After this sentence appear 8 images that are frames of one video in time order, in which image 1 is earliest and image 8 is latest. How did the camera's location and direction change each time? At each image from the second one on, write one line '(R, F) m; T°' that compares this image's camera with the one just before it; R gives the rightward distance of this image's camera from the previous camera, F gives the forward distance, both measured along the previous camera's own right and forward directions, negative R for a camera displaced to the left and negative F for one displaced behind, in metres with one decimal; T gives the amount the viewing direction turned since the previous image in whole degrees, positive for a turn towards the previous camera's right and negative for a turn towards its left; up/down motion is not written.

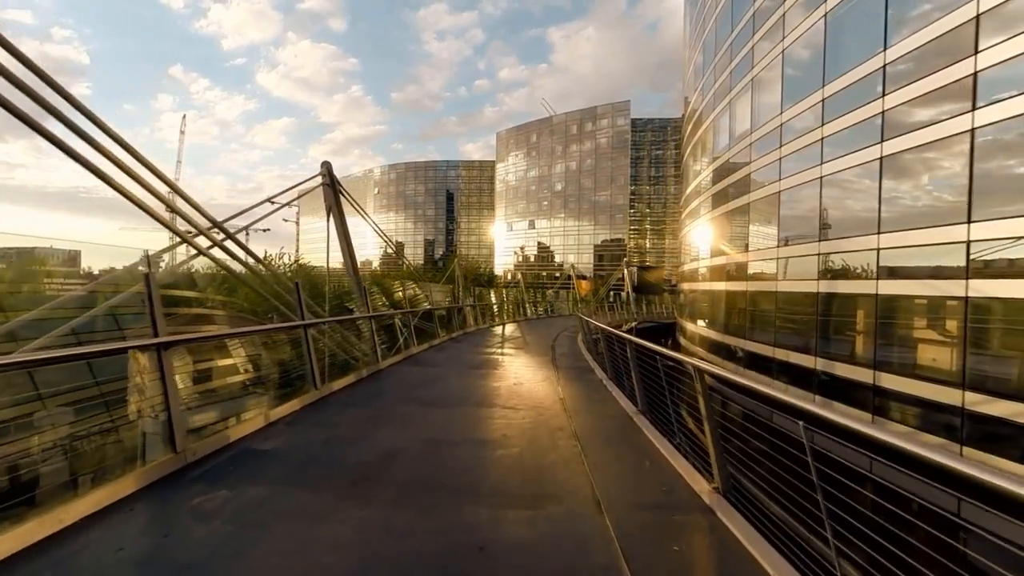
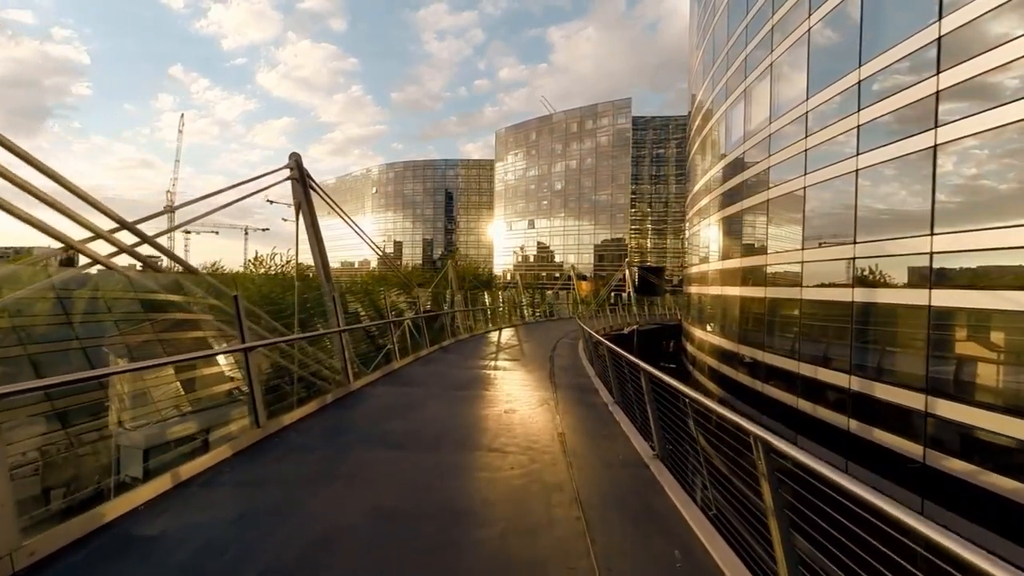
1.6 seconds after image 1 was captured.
(+0.1, +1.1) m; 0°
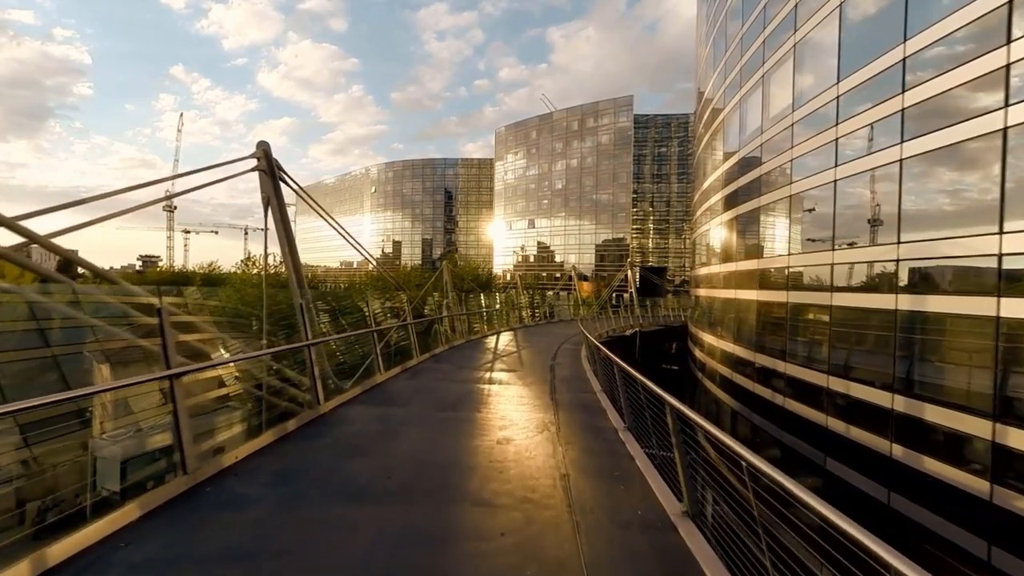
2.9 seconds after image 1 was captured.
(+0.1, +1.0) m; 0°
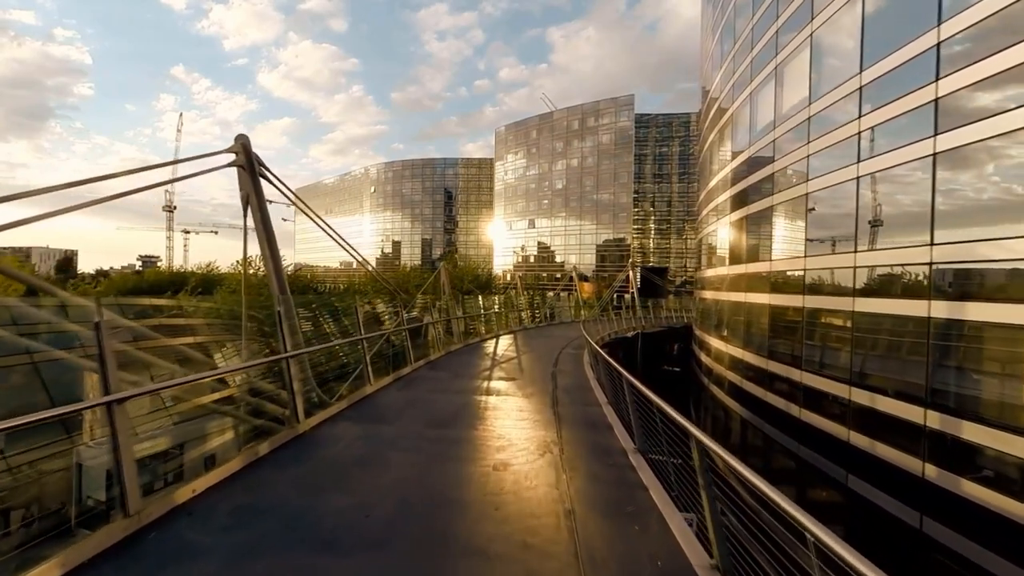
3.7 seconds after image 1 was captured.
(0.0, +0.6) m; 0°
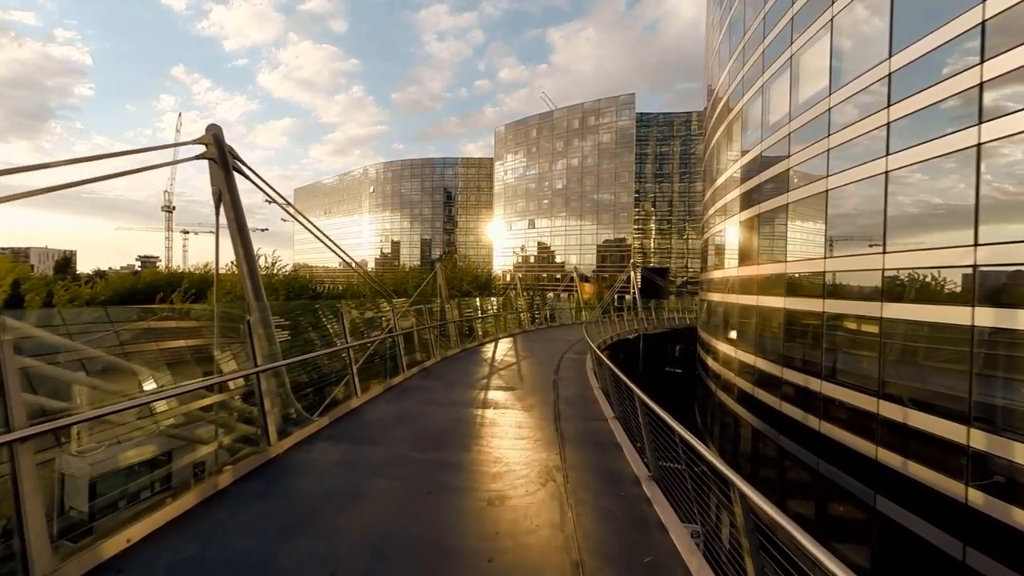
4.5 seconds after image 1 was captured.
(0.0, +0.6) m; 0°
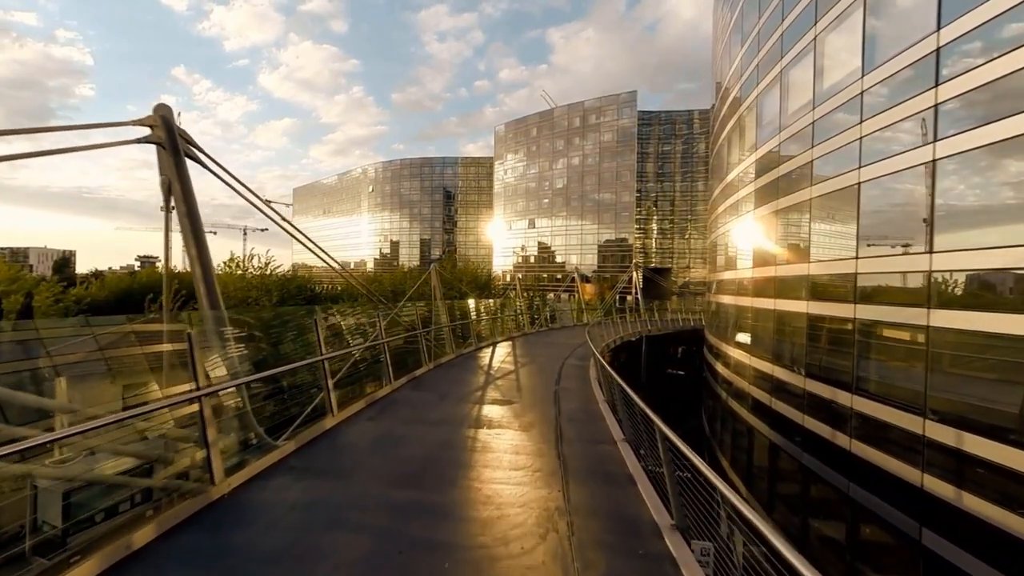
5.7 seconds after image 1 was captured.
(0.0, +0.9) m; 0°
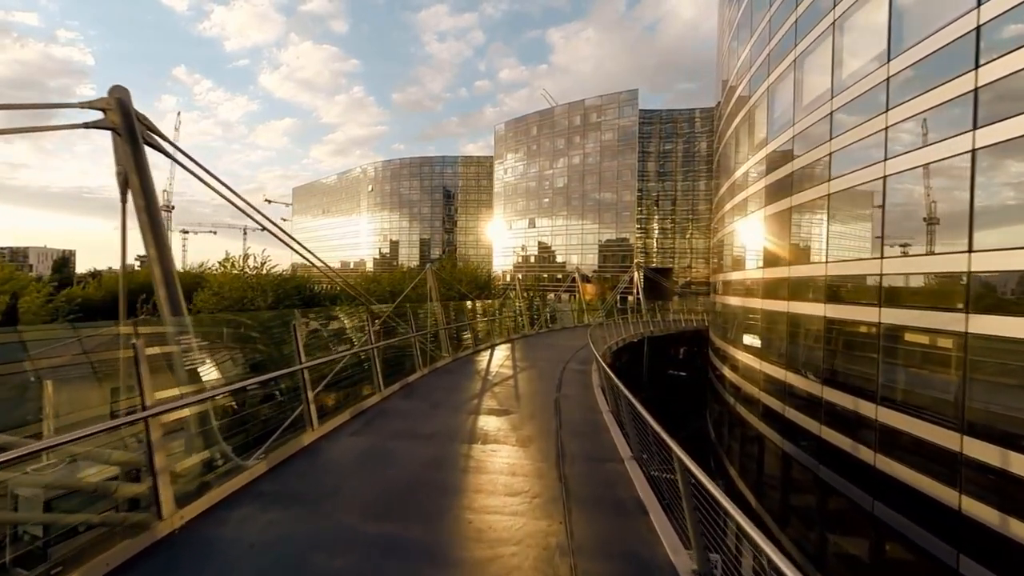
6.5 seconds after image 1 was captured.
(0.0, +0.6) m; 0°
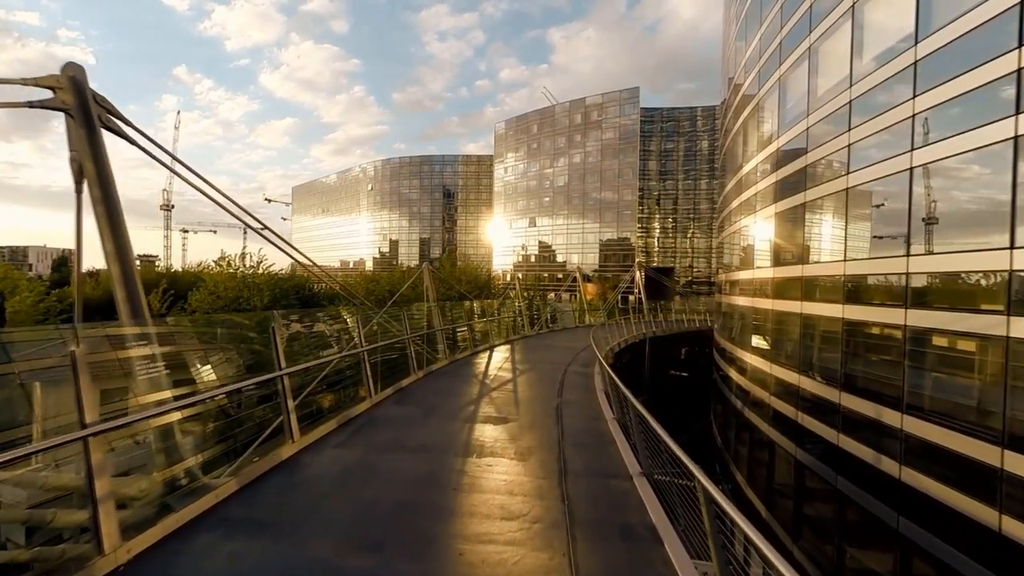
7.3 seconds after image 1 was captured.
(0.0, +0.5) m; 0°
